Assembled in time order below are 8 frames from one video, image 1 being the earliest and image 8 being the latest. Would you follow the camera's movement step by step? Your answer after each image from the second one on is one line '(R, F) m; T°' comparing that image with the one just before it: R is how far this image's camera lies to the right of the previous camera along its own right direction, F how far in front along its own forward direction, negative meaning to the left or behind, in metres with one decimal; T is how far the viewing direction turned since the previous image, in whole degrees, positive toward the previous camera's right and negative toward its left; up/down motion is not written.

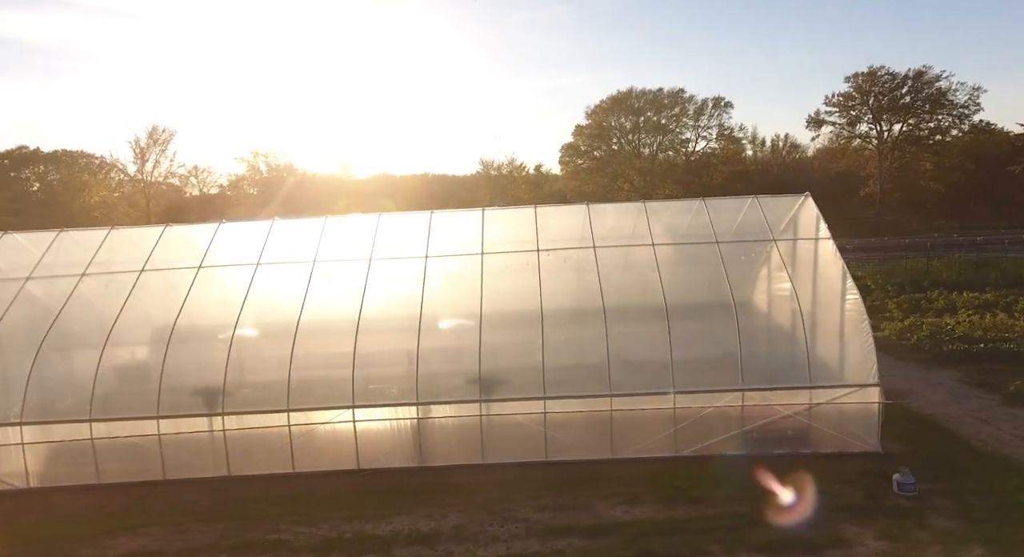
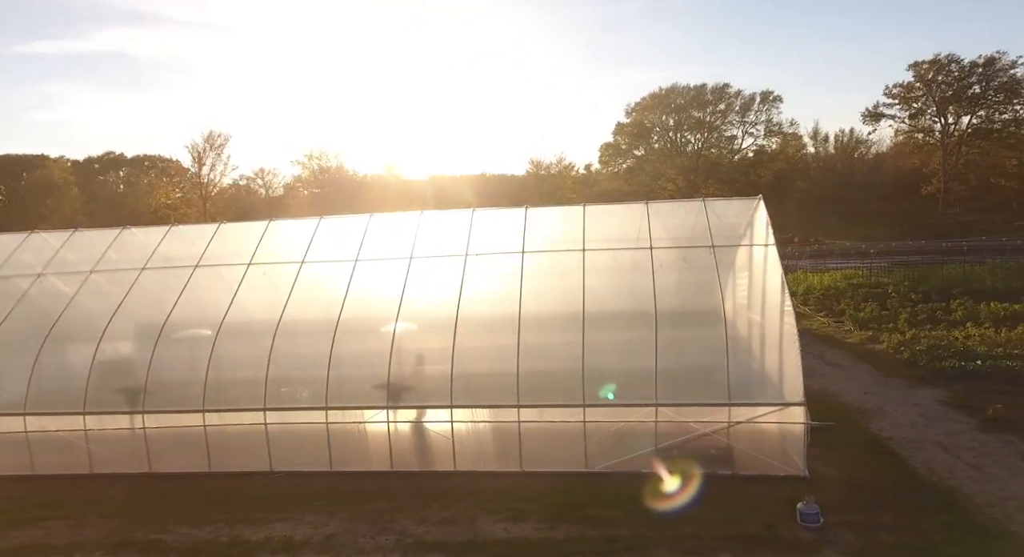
(+2.9, +0.4) m; -6°
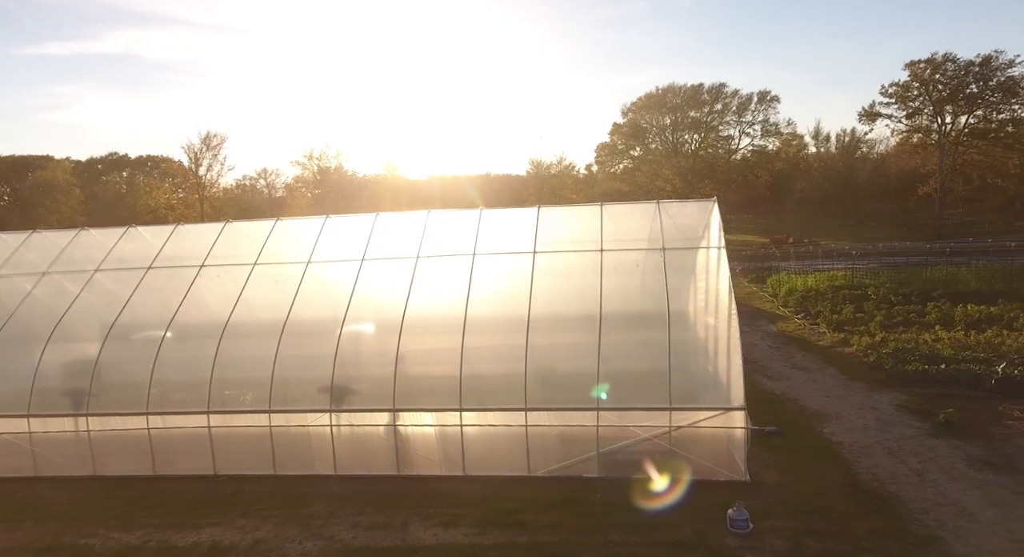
(+1.2, +0.1) m; 0°
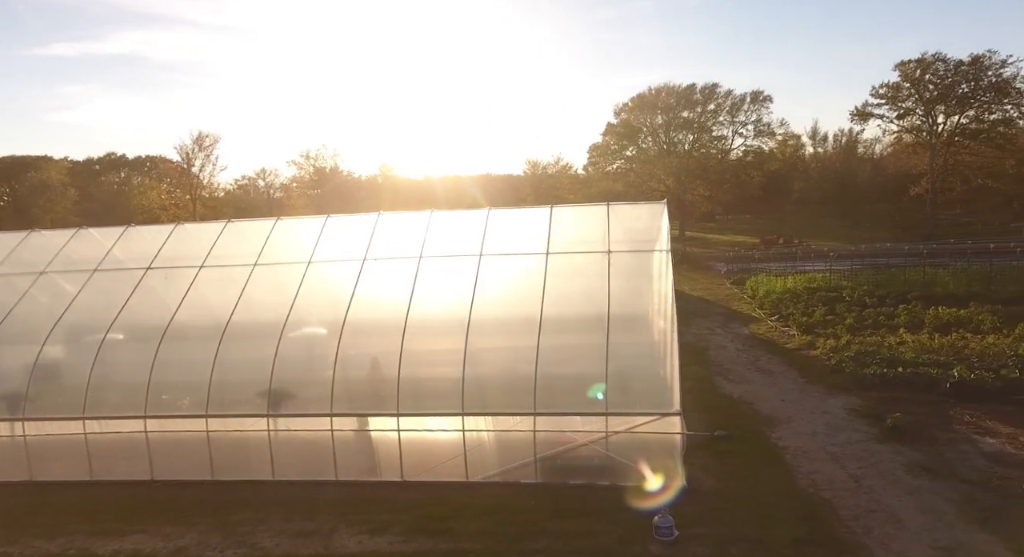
(+1.2, +0.1) m; 0°
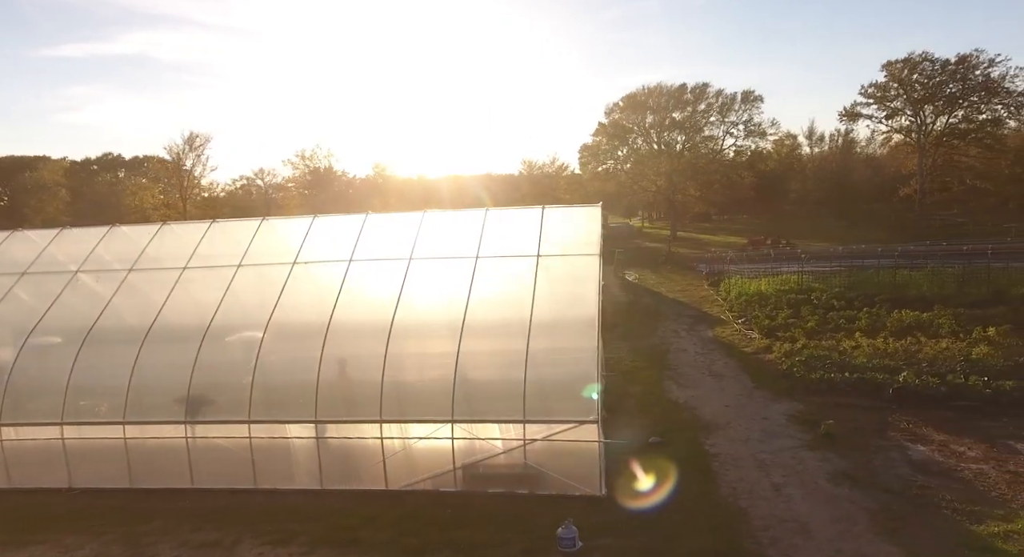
(+1.5, +0.2) m; 0°
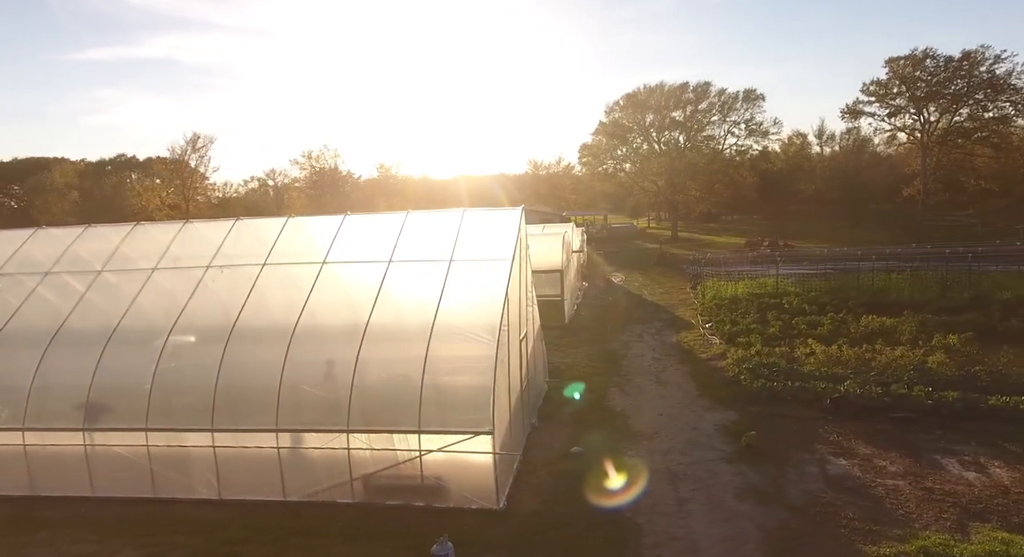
(+2.0, +0.4) m; -1°
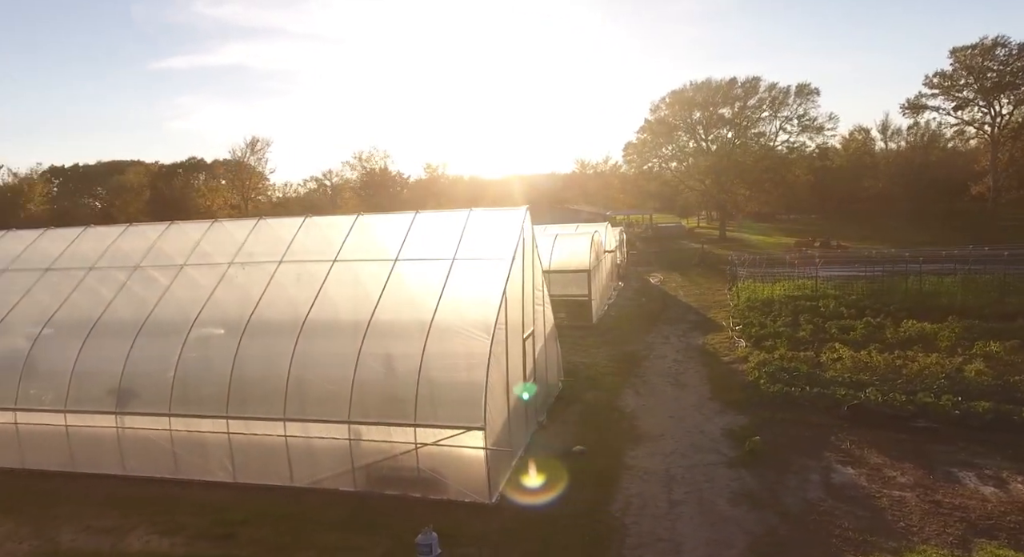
(+0.9, -0.1) m; -5°
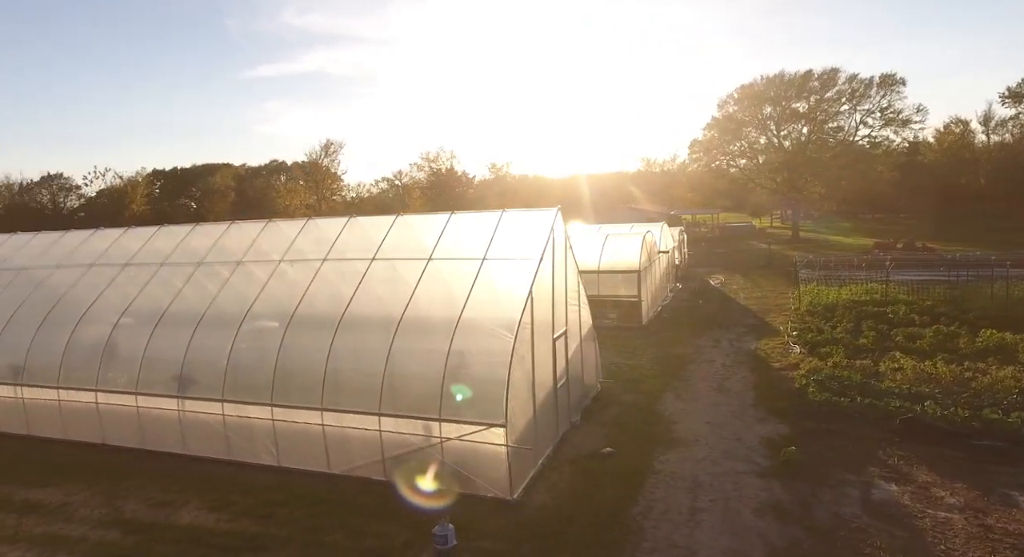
(+0.7, 0.0) m; -6°
